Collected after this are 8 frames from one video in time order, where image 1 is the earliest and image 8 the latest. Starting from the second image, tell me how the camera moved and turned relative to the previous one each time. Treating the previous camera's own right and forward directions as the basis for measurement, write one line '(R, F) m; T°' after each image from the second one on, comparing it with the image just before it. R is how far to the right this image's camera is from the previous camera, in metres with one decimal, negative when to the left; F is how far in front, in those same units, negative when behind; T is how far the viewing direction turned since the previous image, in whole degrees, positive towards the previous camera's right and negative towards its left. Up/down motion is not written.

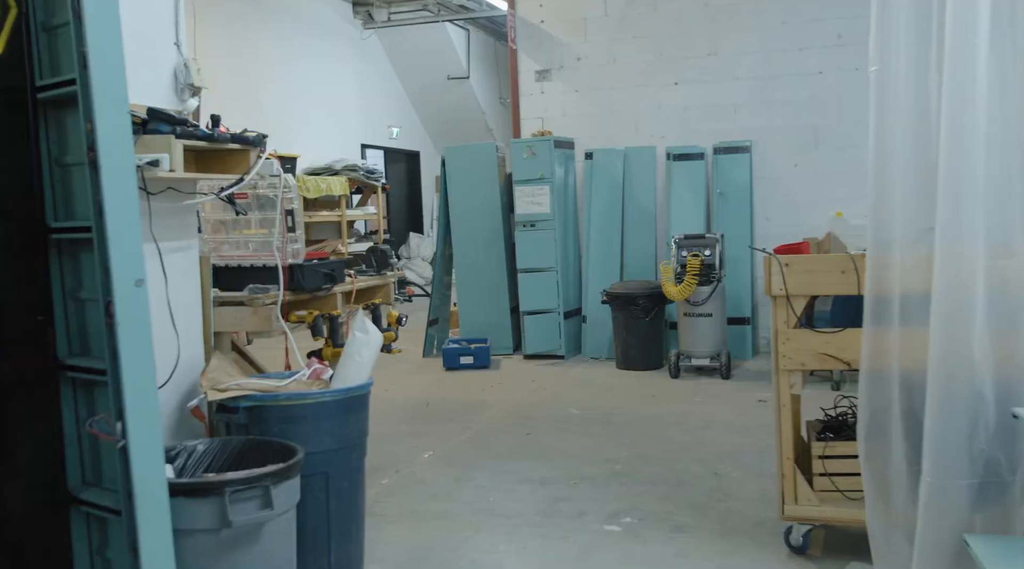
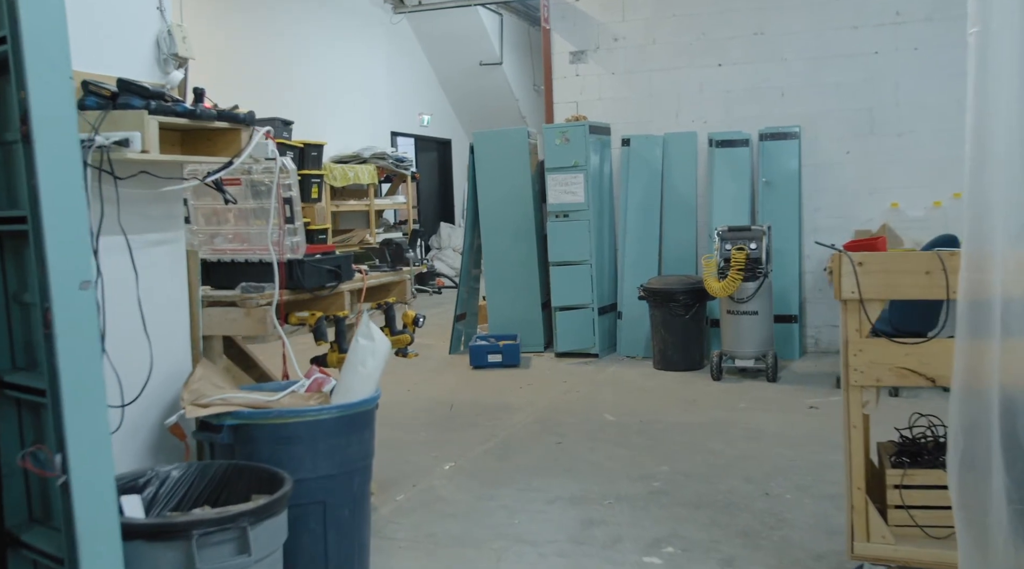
(0.0, +0.4) m; -2°
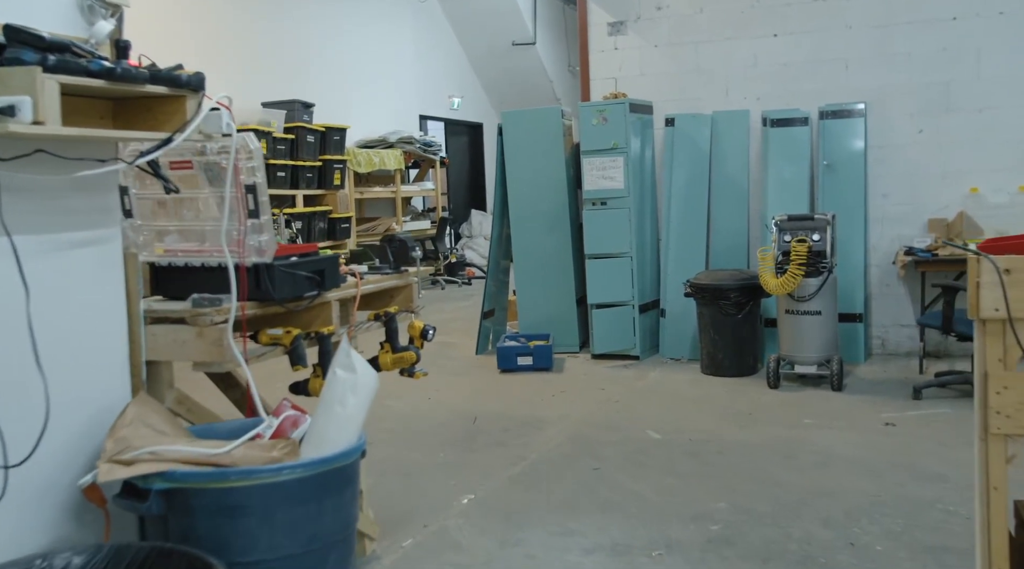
(0.0, +0.6) m; -2°
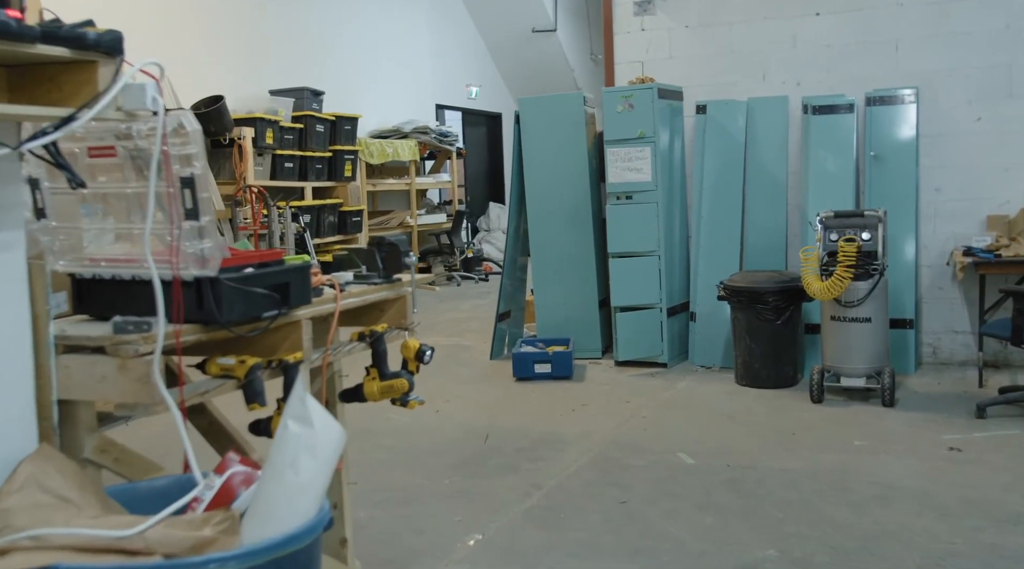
(0.0, +0.4) m; -1°
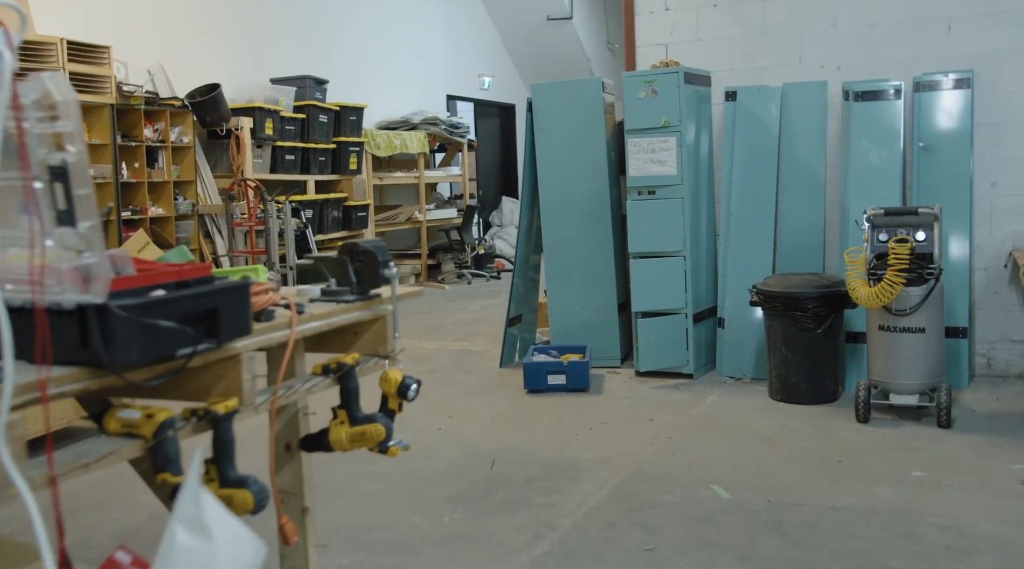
(0.0, +0.4) m; -1°
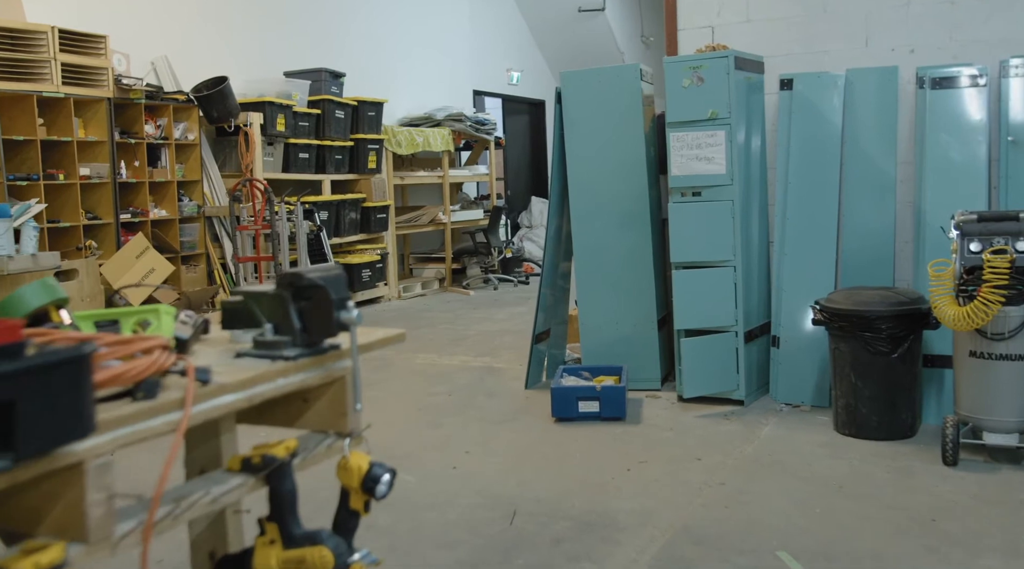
(0.0, +0.6) m; -2°
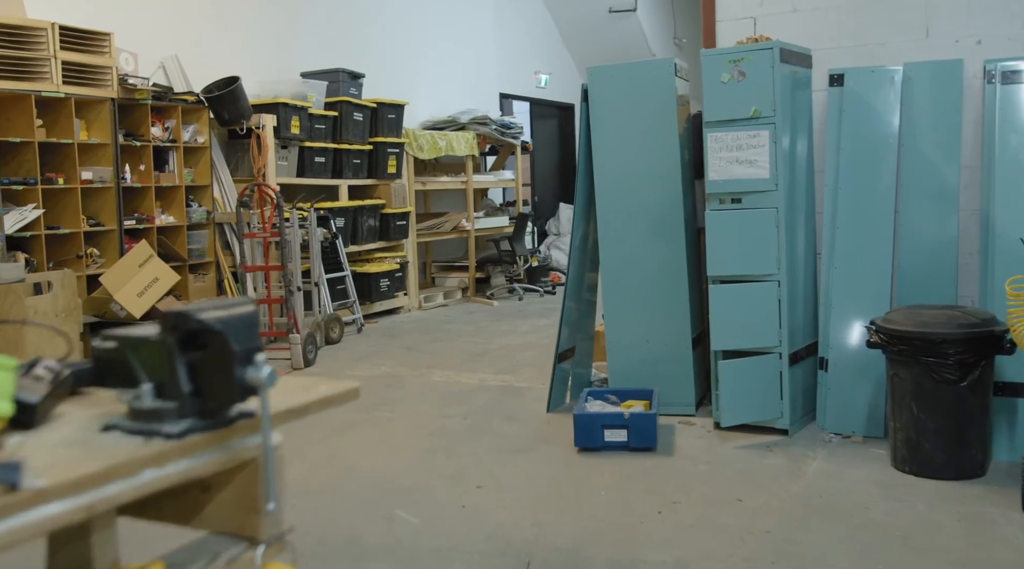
(0.0, +0.4) m; -2°
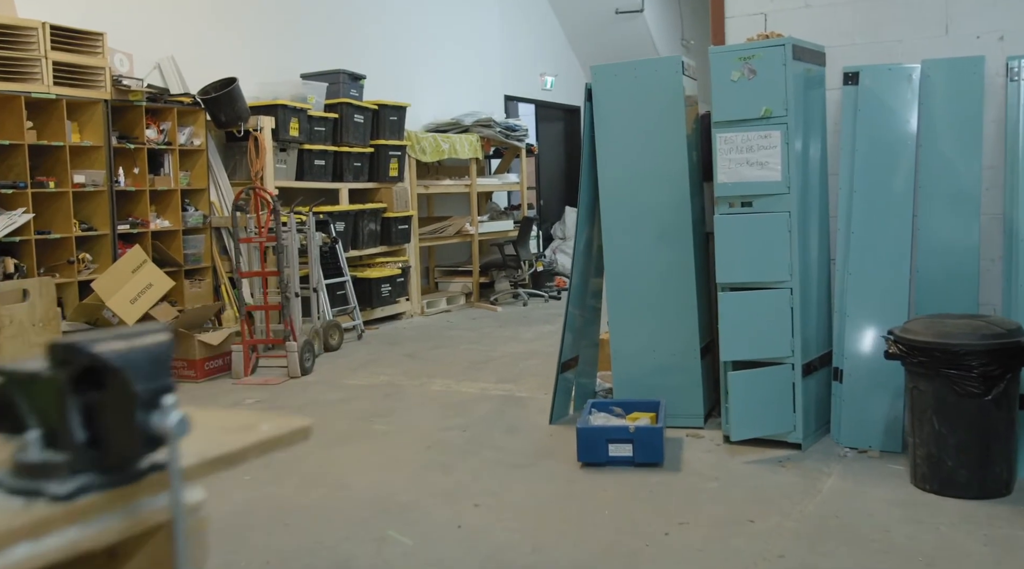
(0.0, +0.2) m; 0°
